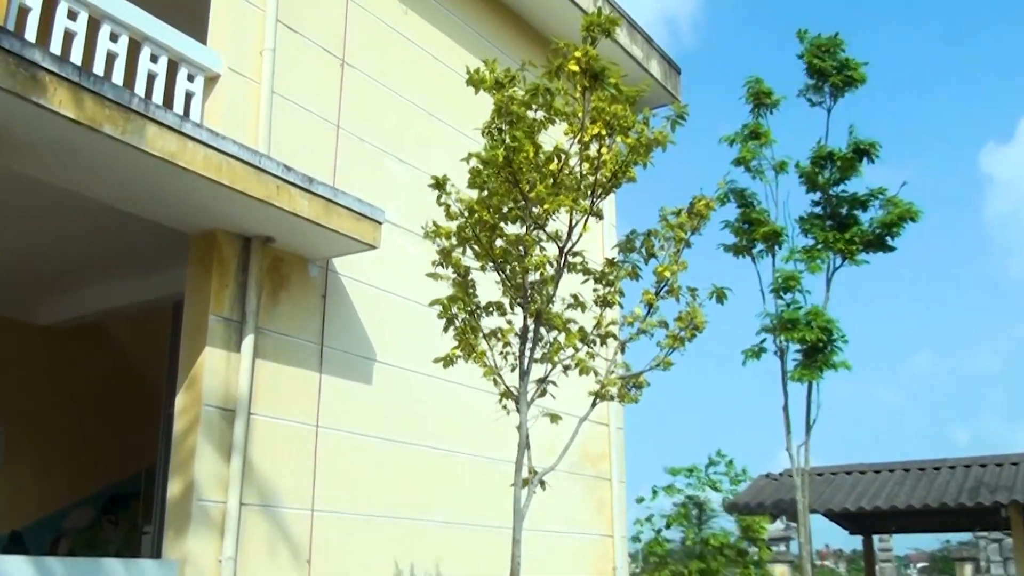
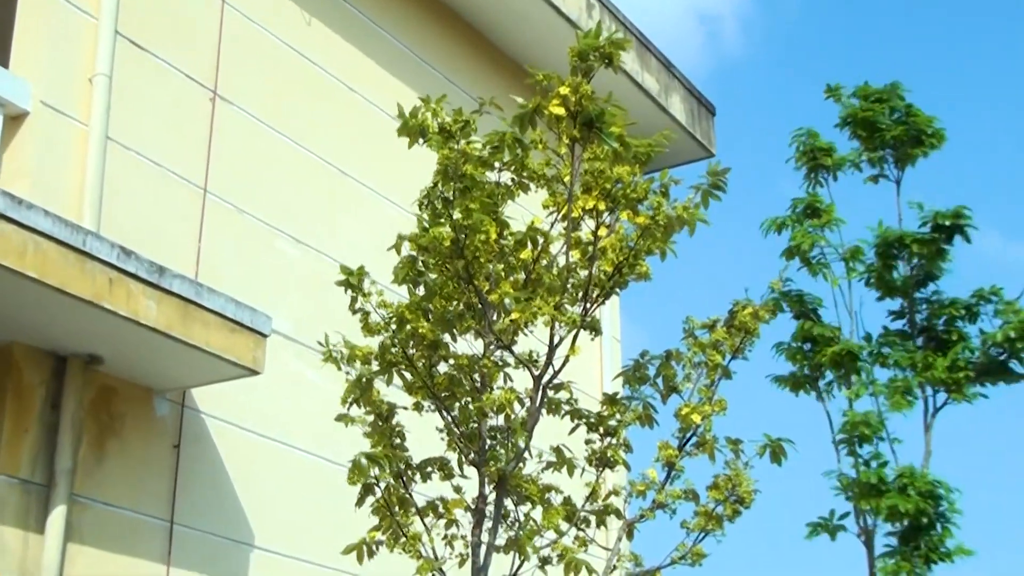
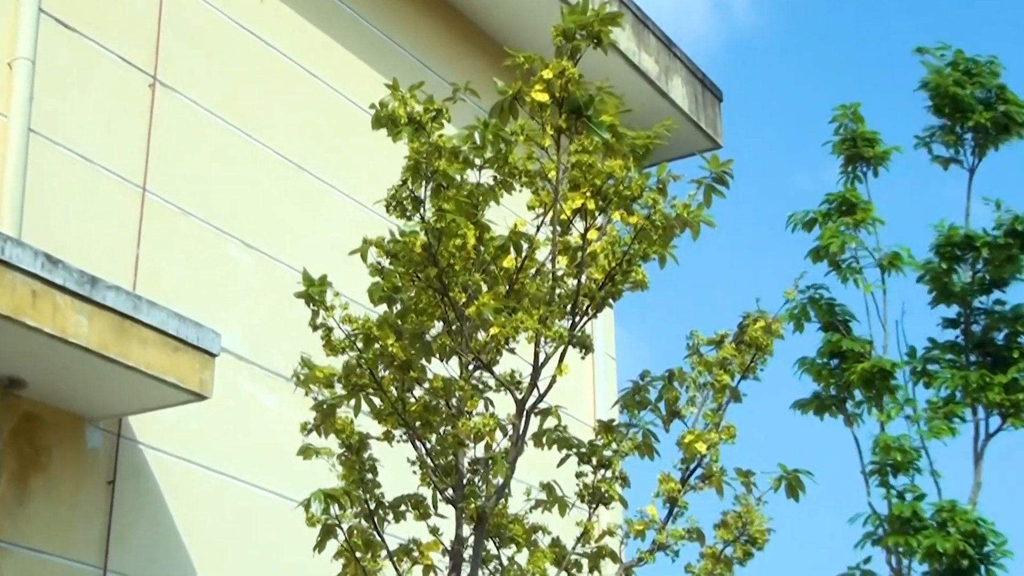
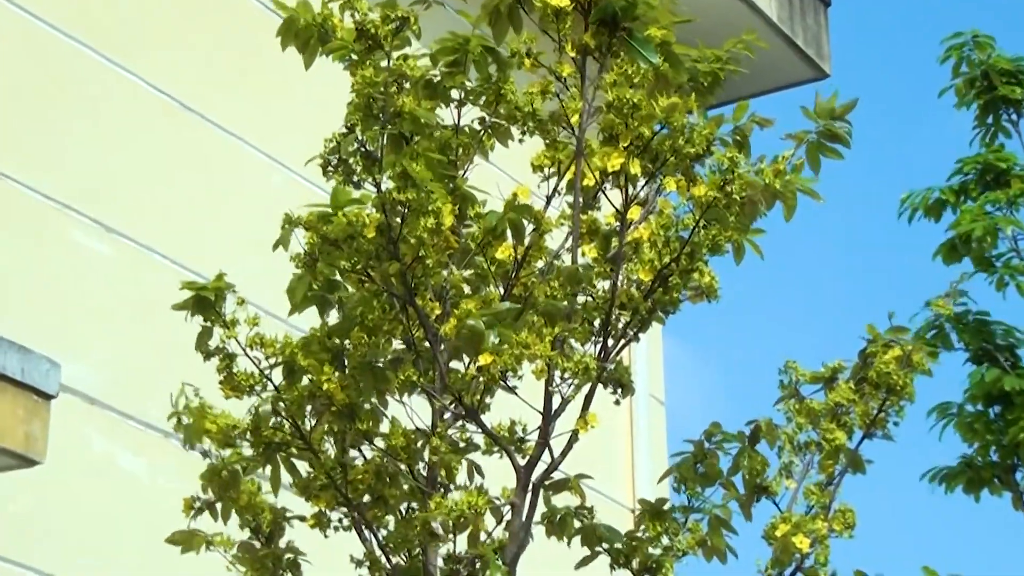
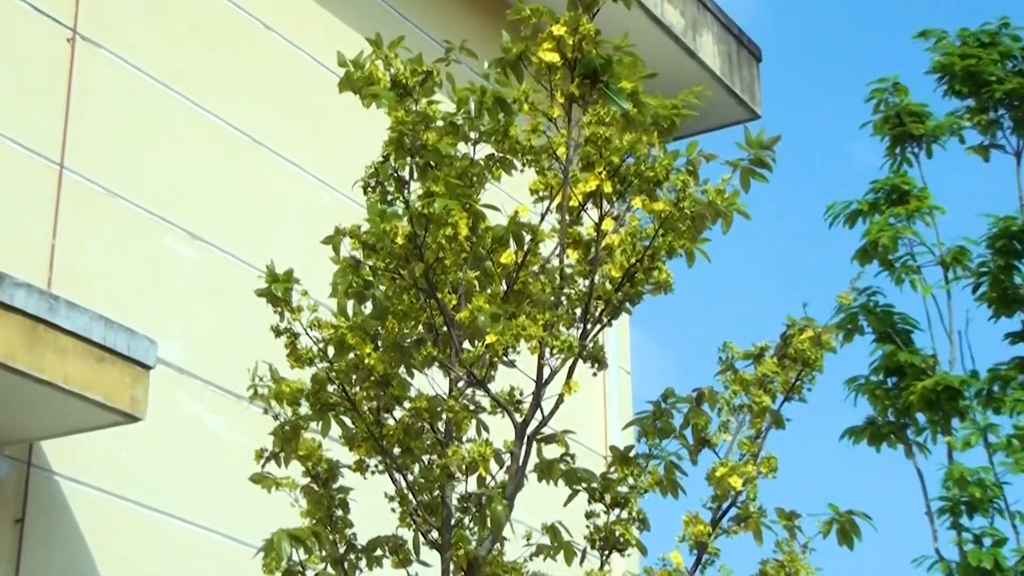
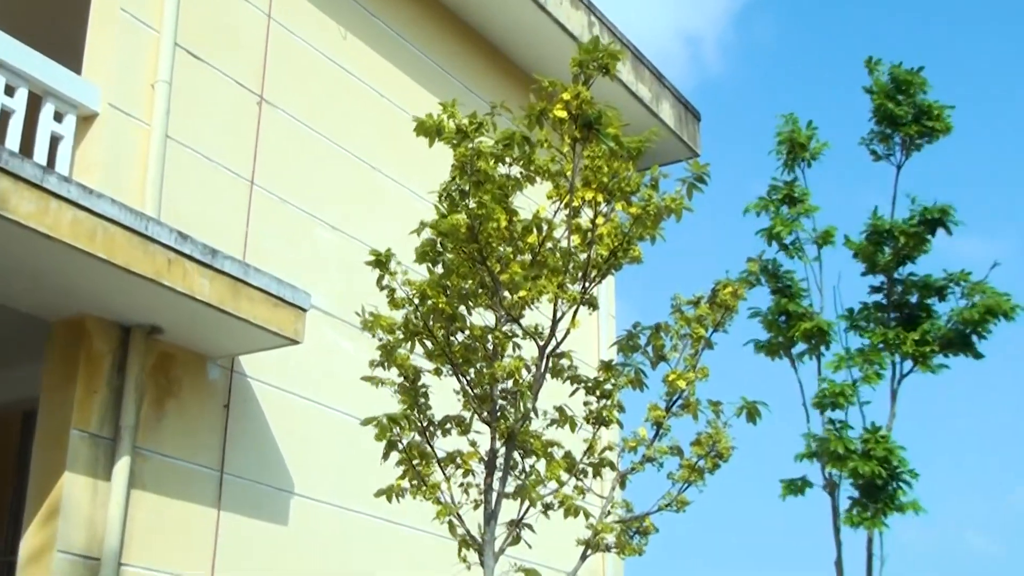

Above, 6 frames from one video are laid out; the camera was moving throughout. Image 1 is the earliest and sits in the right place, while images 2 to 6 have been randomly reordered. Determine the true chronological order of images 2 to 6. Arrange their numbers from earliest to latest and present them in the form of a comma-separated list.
6, 2, 3, 5, 4
